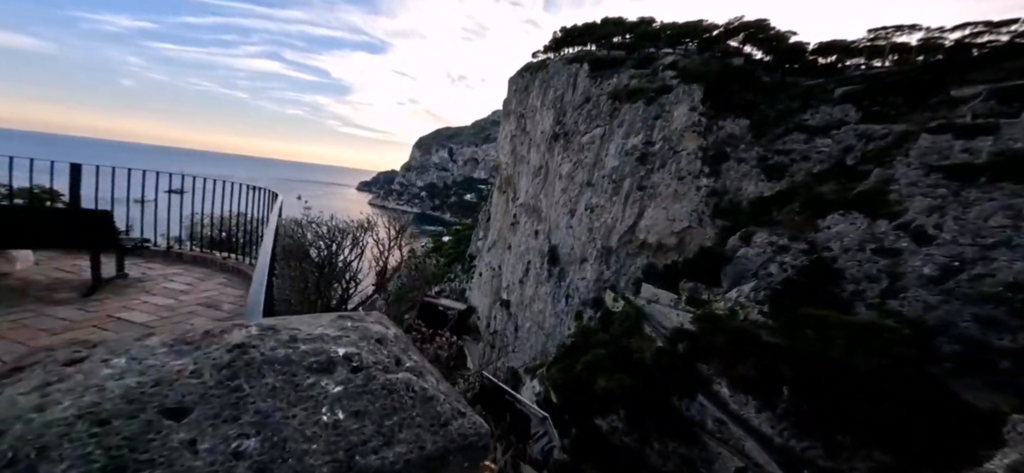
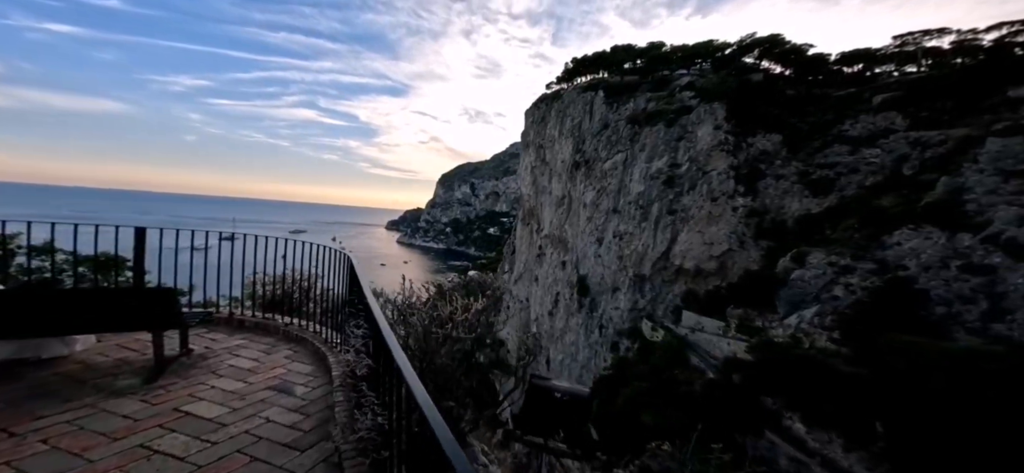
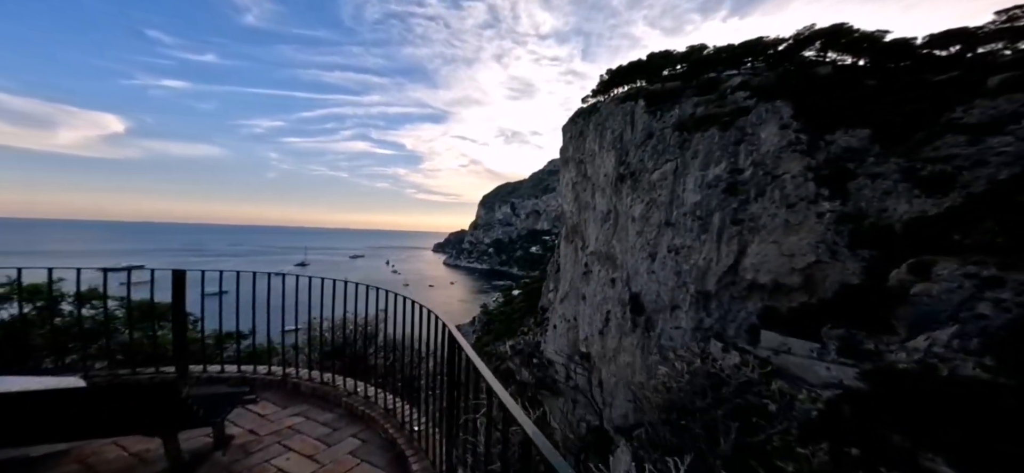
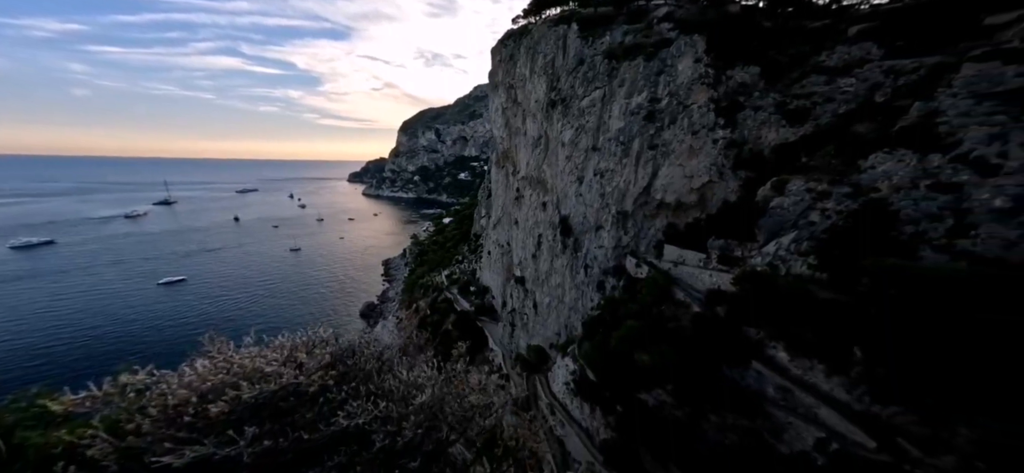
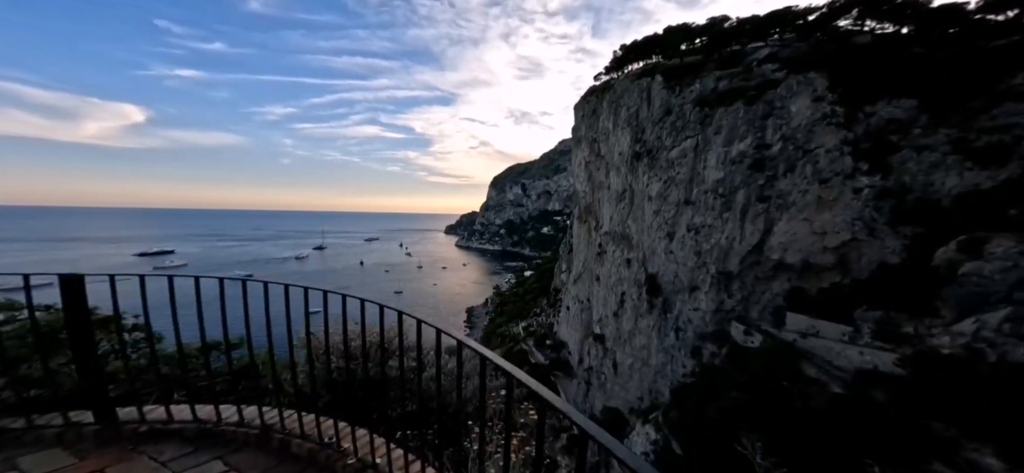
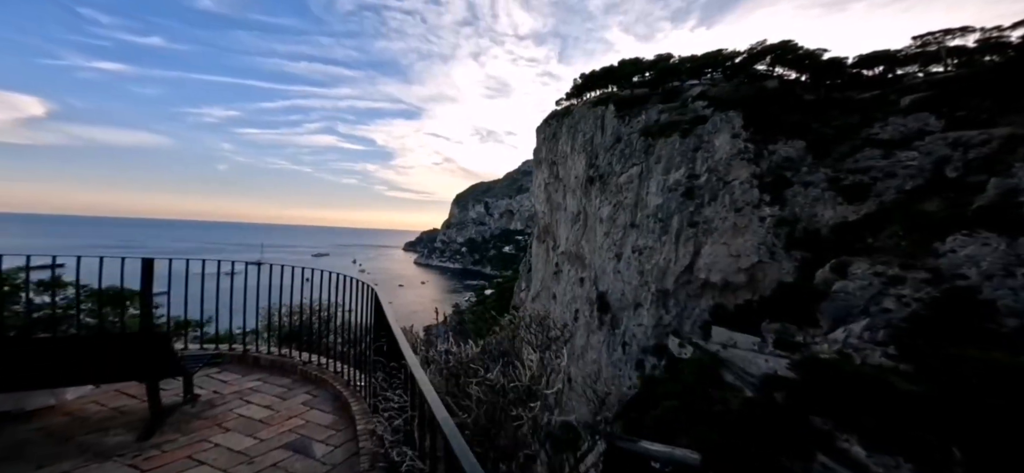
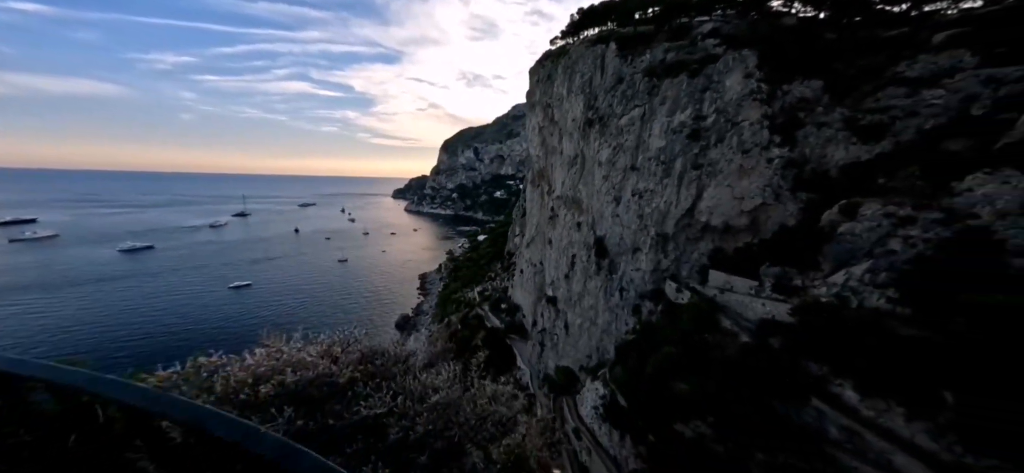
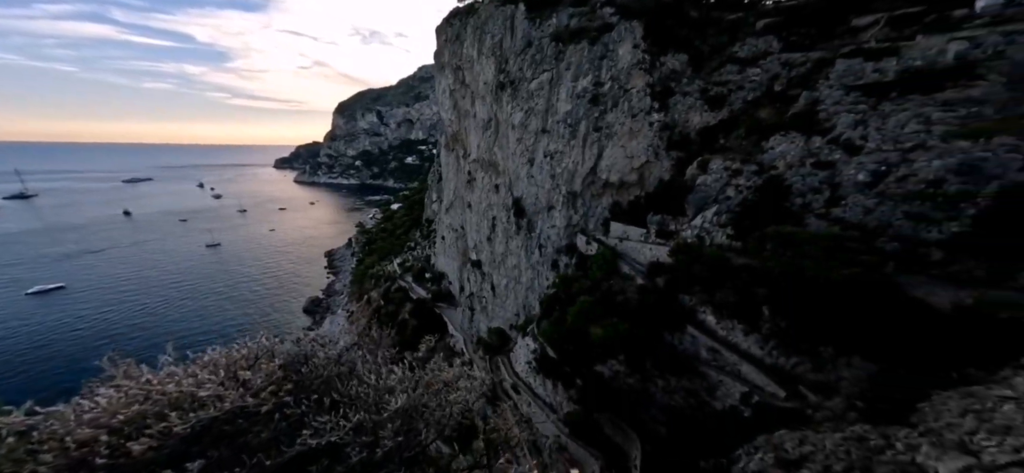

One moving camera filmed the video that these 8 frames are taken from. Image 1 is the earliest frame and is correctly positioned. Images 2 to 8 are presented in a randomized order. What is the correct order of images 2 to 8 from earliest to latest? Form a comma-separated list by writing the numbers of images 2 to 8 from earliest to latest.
2, 6, 3, 5, 7, 4, 8
